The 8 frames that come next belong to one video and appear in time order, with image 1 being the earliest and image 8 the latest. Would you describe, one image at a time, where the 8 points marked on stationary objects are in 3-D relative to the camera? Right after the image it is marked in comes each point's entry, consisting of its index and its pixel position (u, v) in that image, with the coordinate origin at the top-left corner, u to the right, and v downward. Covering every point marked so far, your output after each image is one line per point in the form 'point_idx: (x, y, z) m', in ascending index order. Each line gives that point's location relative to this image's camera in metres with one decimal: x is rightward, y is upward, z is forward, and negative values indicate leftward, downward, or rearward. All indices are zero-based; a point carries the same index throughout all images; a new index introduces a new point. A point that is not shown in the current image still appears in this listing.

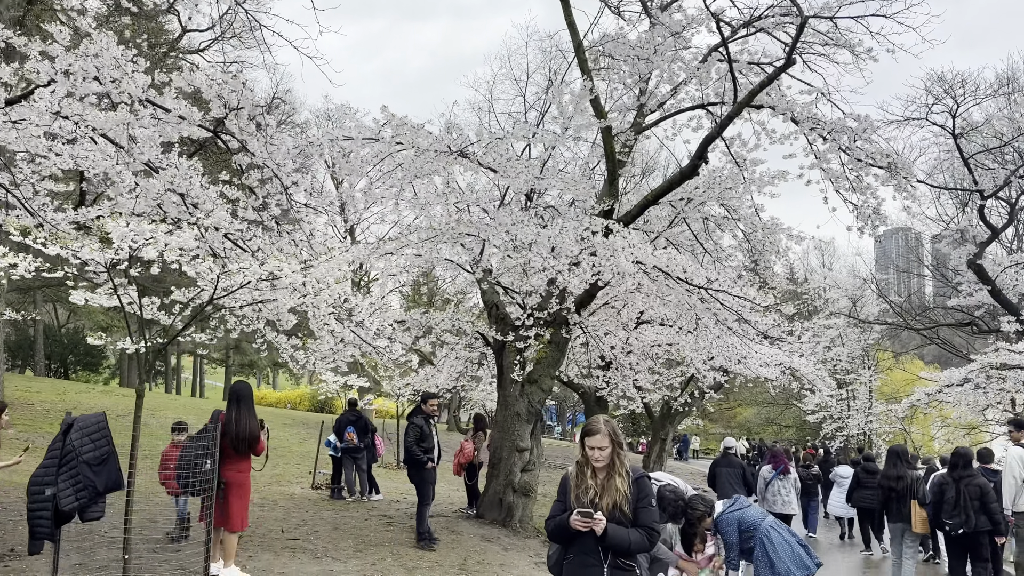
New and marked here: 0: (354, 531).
0: (-1.6, -2.5, +8.1) m
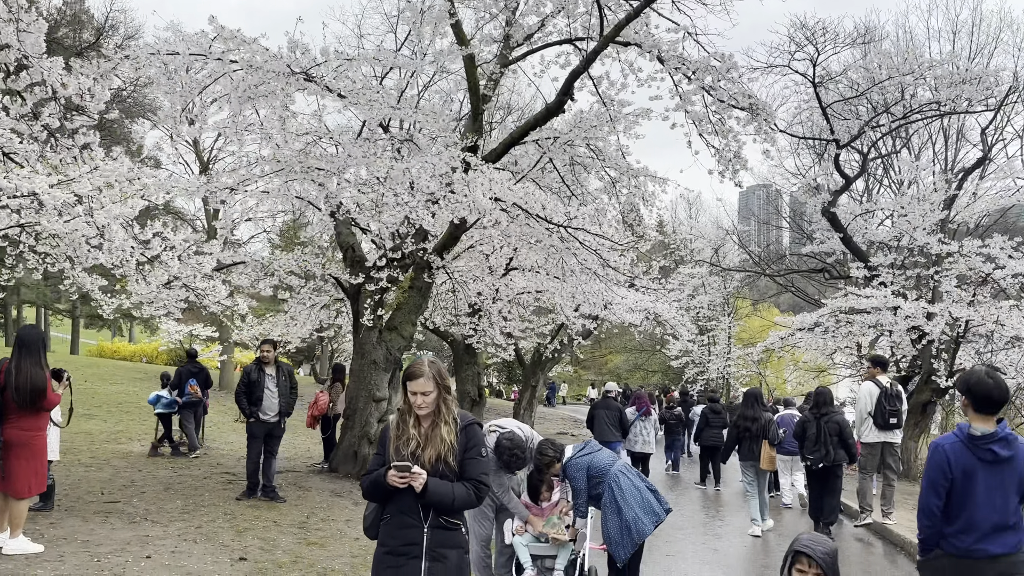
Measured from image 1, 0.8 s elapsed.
0: (-3.0, -1.9, +7.4) m
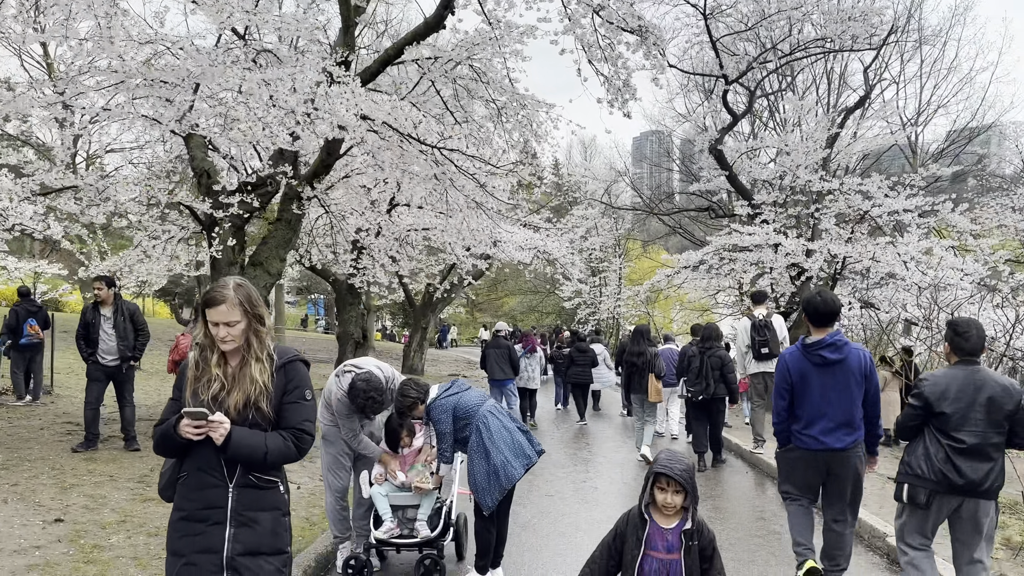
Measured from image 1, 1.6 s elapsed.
0: (-4.1, -1.3, +6.6) m
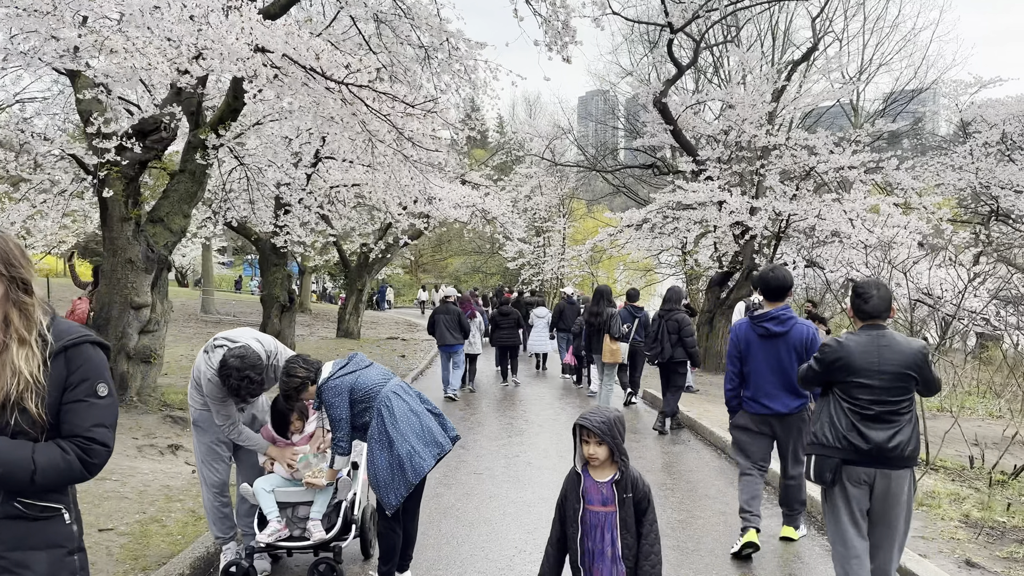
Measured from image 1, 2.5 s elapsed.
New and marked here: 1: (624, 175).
0: (-4.7, -1.0, +5.7) m
1: (+2.4, +2.4, +17.0) m
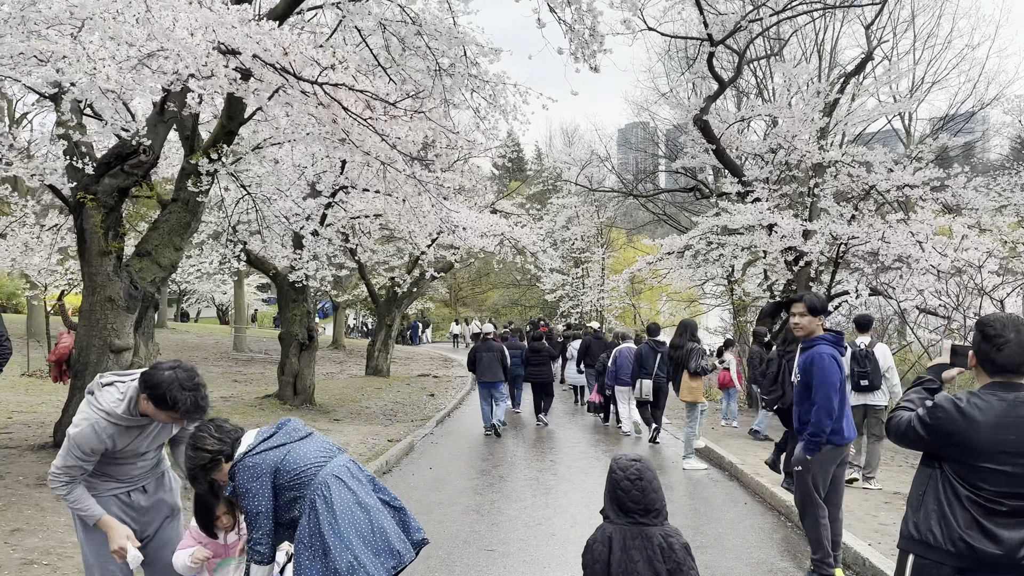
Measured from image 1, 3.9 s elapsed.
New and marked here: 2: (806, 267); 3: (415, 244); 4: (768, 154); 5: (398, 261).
0: (-4.5, -1.3, +5.0) m
1: (+3.0, +1.8, +16.0) m
2: (+4.2, +0.3, +11.4) m
3: (-1.7, +0.8, +14.2) m
4: (+4.0, +2.1, +12.4) m
5: (-2.5, +0.6, +17.8) m
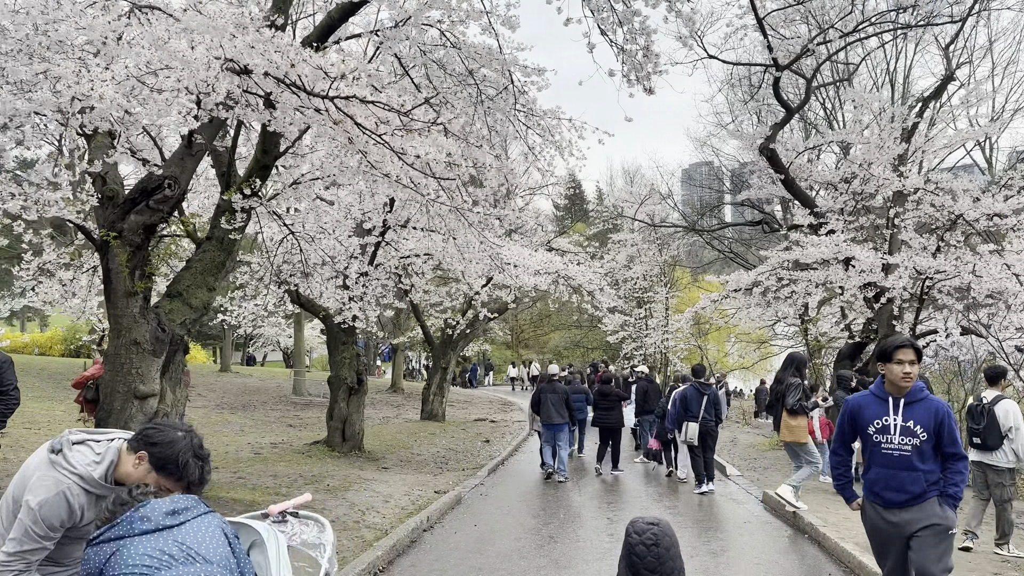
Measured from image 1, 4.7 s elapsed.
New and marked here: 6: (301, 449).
0: (-4.3, -1.6, +4.8) m
1: (+4.1, +1.0, +15.2) m
2: (+4.9, -0.2, +10.5) m
3: (-0.7, +0.1, +13.7) m
4: (+4.8, +1.5, +11.5) m
5: (-1.3, -0.3, +17.4) m
6: (-3.2, -2.4, +12.0) m
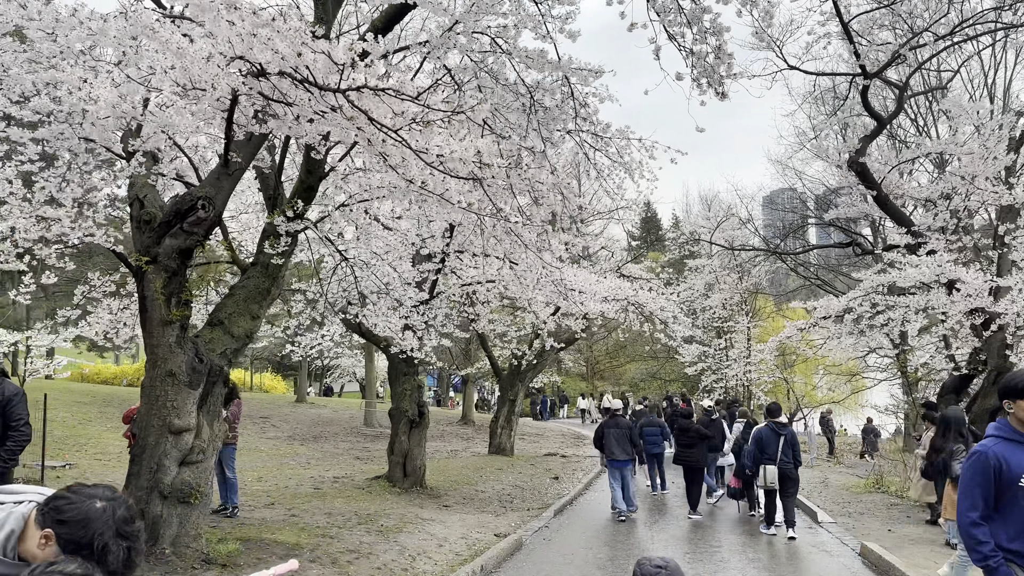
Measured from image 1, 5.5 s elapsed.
0: (-4.0, -1.7, +4.5) m
1: (+5.4, +0.5, +14.2) m
2: (+5.7, -0.5, +9.4) m
3: (+0.4, -0.4, +13.2) m
4: (+5.6, +1.2, +10.5) m
5: (+0.2, -0.9, +16.9) m
6: (-2.2, -2.8, +11.6) m
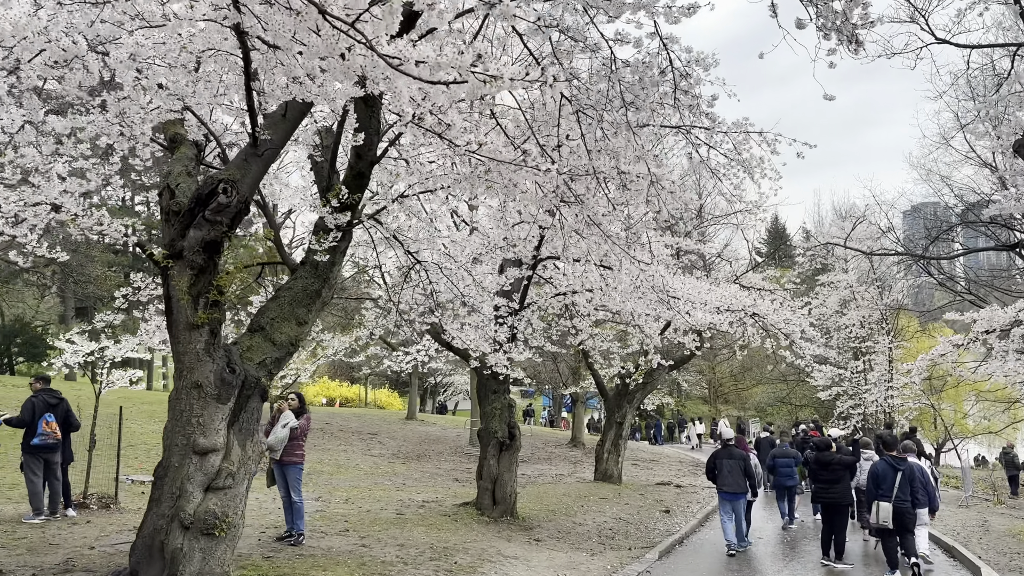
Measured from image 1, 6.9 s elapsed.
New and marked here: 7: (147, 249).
0: (-3.7, -1.7, +4.0) m
1: (+7.0, +0.3, +12.3) m
2: (+6.6, -0.6, +7.4) m
3: (+1.9, -0.6, +11.9) m
4: (+6.7, +1.1, +8.6) m
5: (+2.3, -1.2, +15.6) m
6: (-0.8, -3.0, +10.7) m
7: (-2.3, +0.3, +5.2) m
